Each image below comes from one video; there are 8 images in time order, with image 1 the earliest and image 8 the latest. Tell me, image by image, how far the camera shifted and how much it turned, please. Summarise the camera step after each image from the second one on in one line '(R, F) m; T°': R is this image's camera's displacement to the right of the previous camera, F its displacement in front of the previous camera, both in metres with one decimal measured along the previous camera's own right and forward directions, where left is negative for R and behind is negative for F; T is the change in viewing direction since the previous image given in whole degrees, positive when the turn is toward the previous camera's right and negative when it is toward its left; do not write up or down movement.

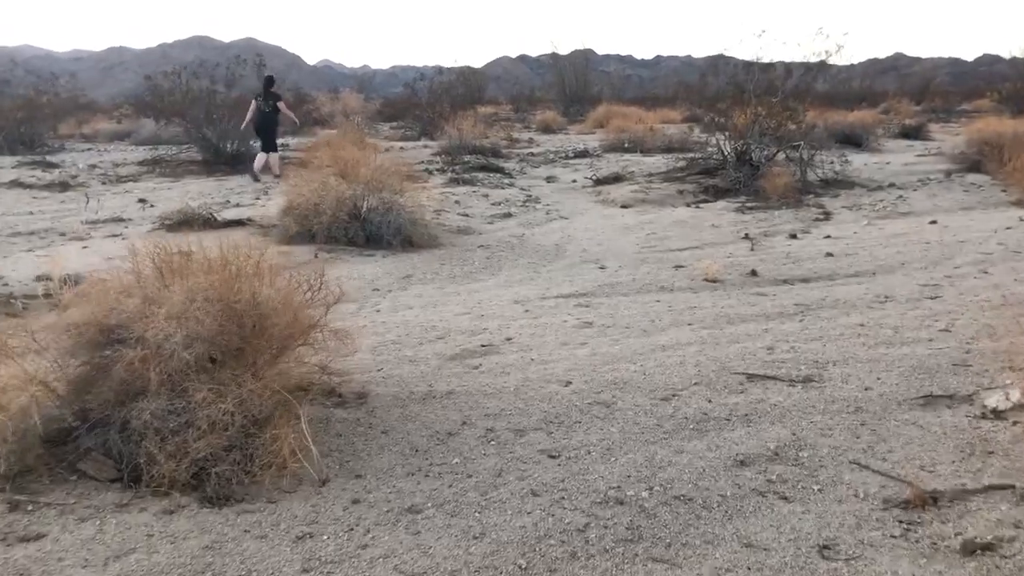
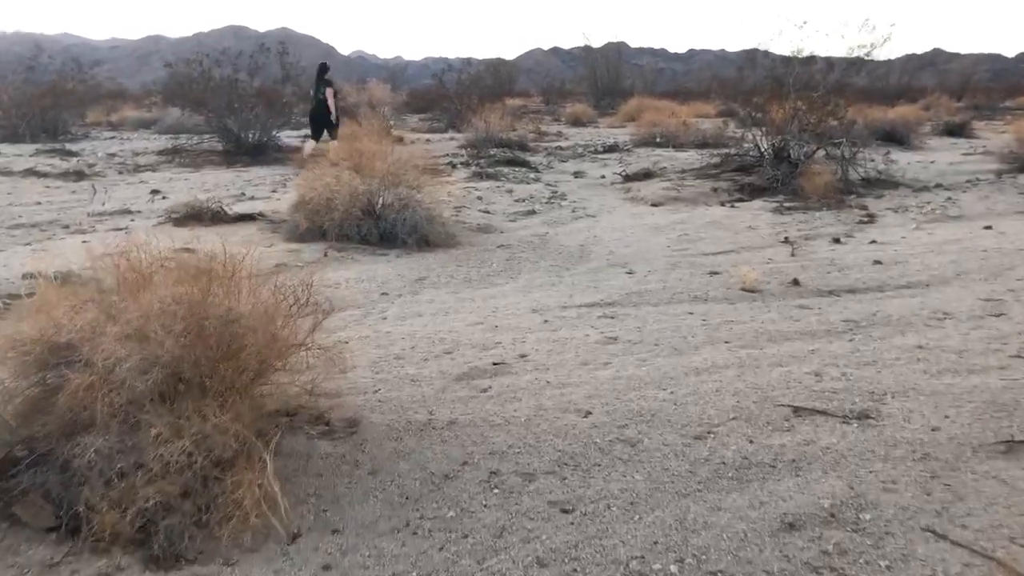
(+0.1, +0.5) m; -2°
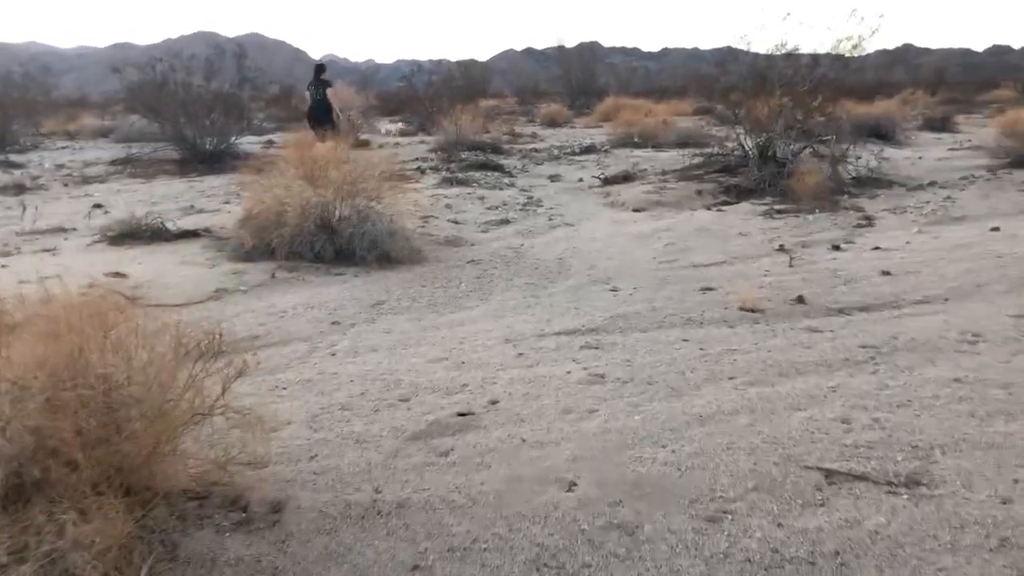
(0.0, +0.7) m; +1°
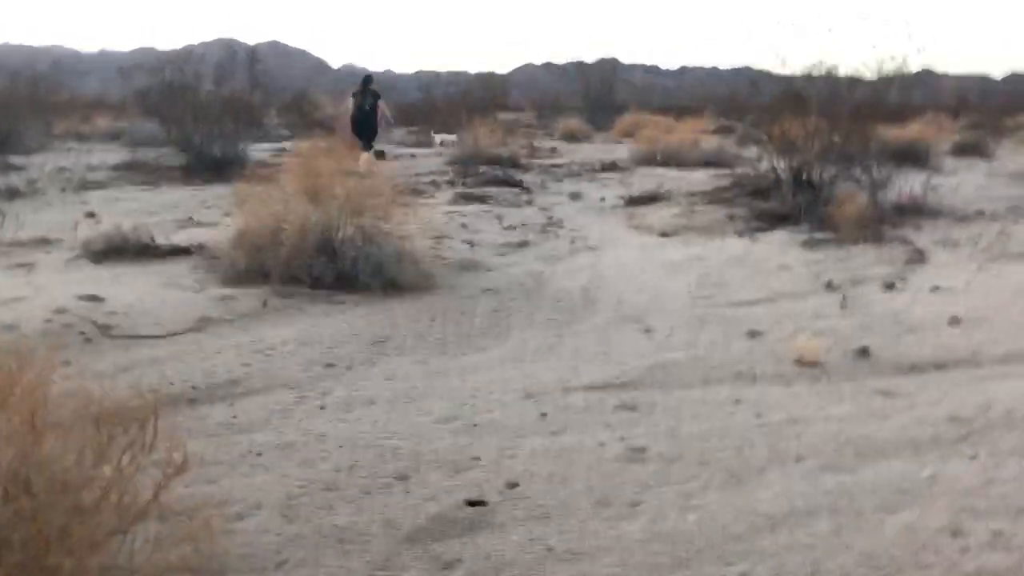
(0.0, +0.7) m; -1°
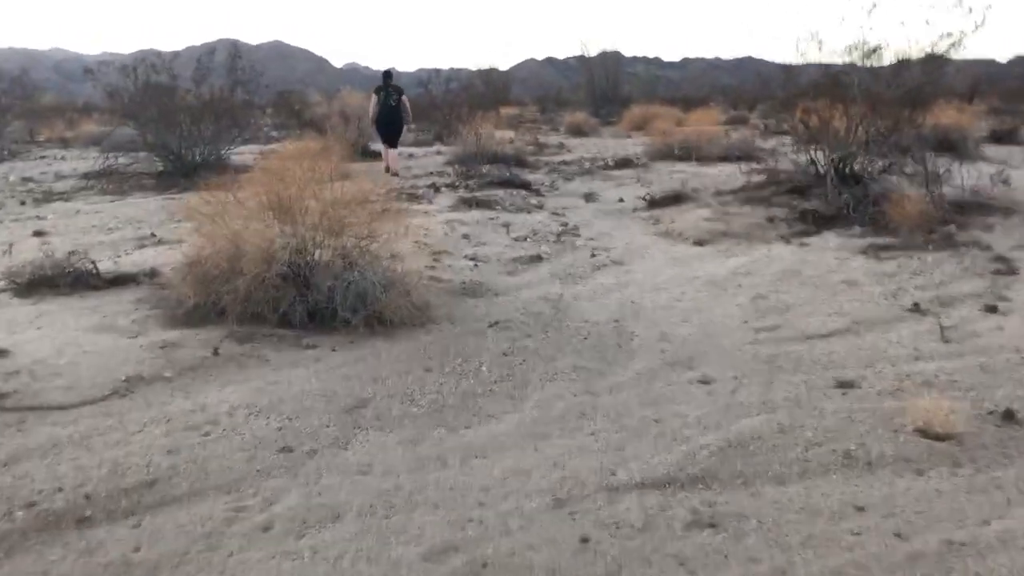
(0.0, +1.2) m; 0°
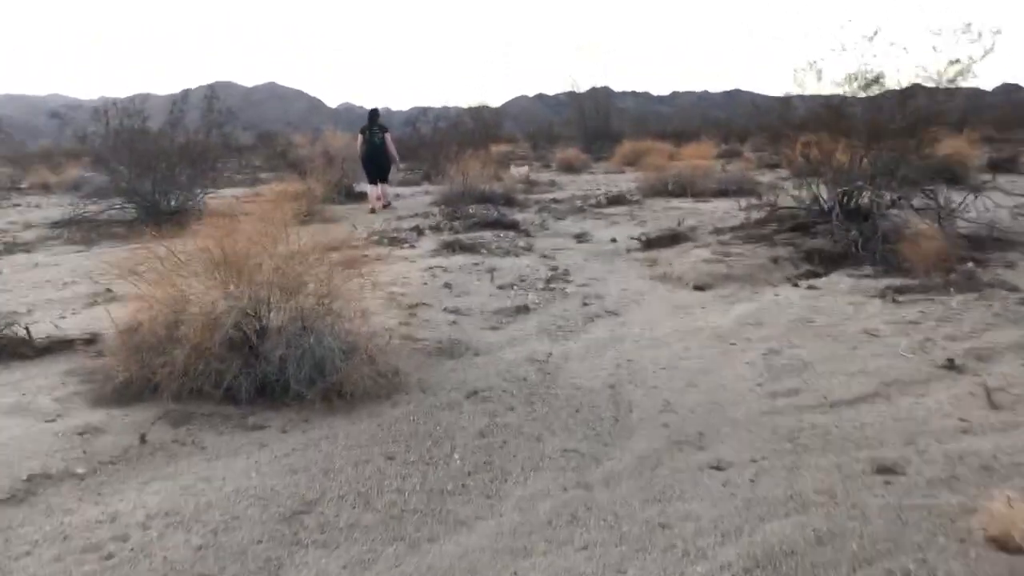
(+0.1, +0.6) m; 0°
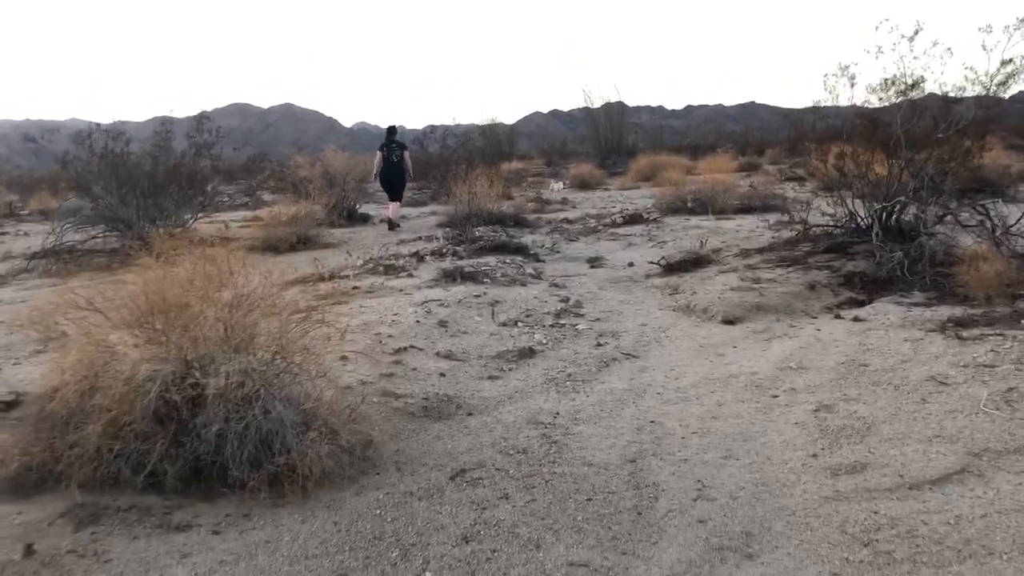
(+0.1, +0.8) m; -1°
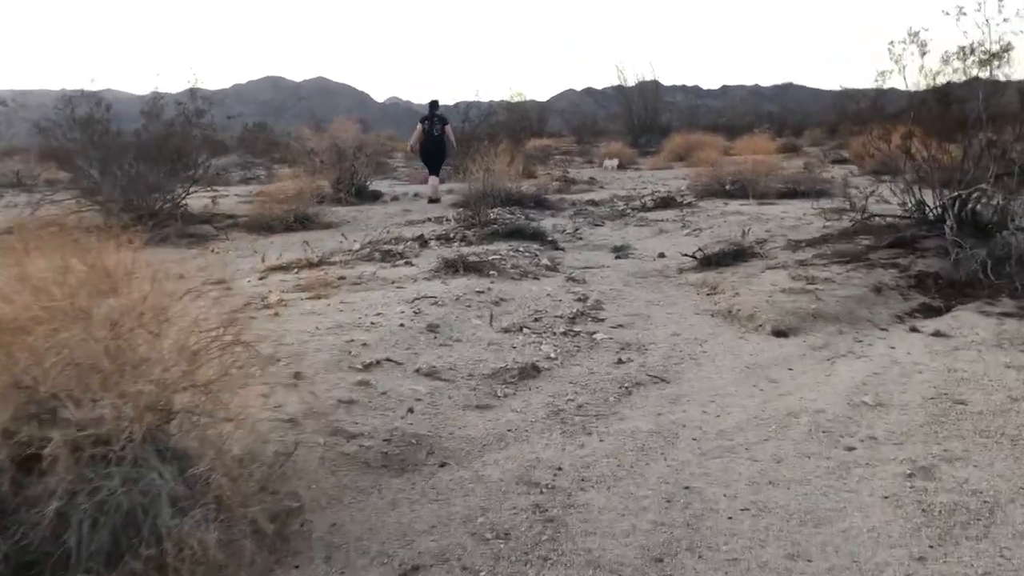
(+0.1, +1.1) m; -2°
